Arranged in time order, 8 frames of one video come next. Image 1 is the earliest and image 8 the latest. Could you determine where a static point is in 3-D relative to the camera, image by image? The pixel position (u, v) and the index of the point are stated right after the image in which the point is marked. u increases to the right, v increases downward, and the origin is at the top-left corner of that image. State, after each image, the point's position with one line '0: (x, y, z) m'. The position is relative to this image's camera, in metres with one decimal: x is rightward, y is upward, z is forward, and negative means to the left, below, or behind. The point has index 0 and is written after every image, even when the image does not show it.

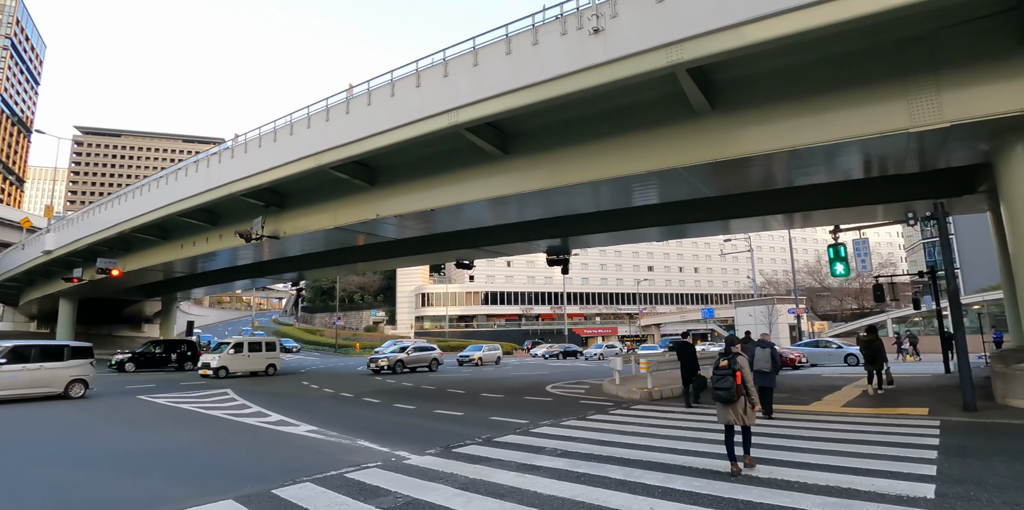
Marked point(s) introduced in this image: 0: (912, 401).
0: (+7.7, -2.8, +10.0) m
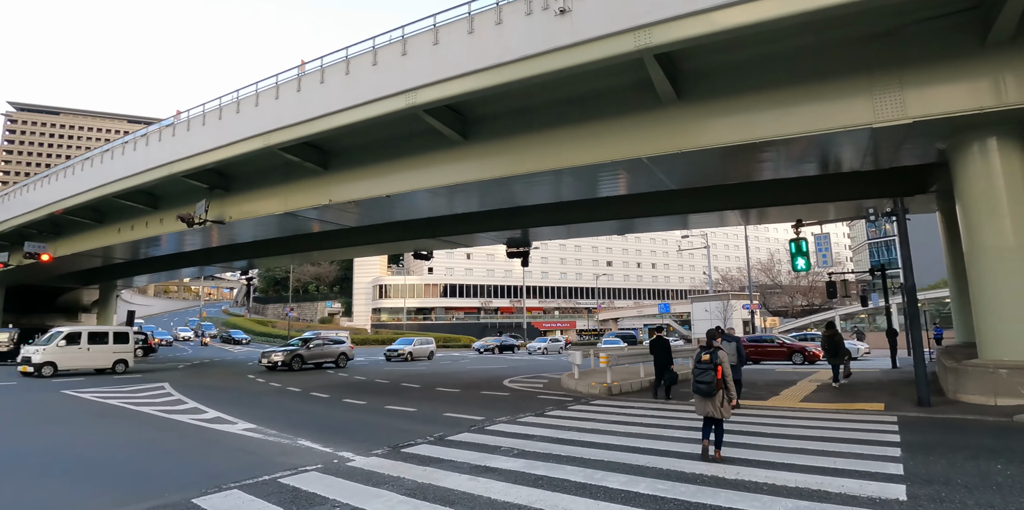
0: (+6.8, -2.7, +10.1) m
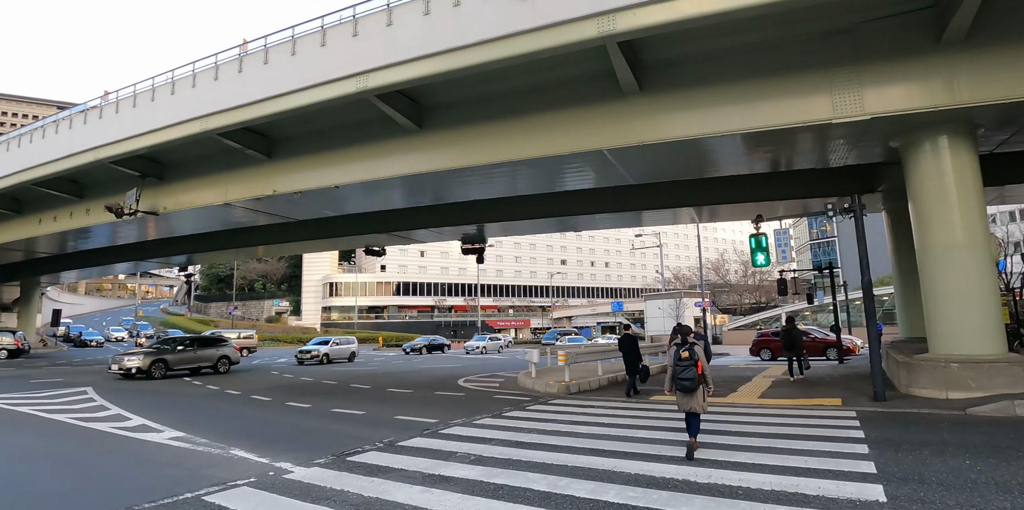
0: (+6.0, -2.7, +10.2) m
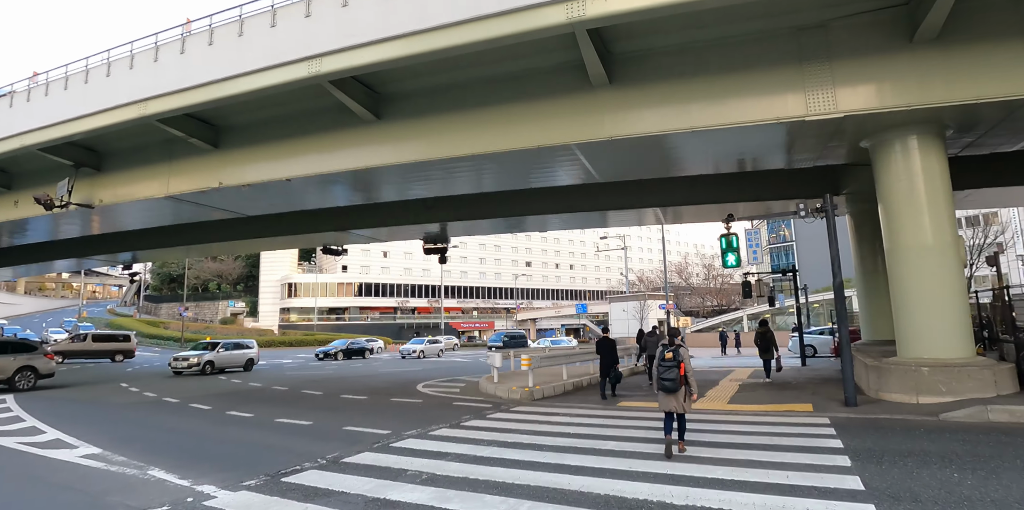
0: (+5.3, -2.7, +9.9) m
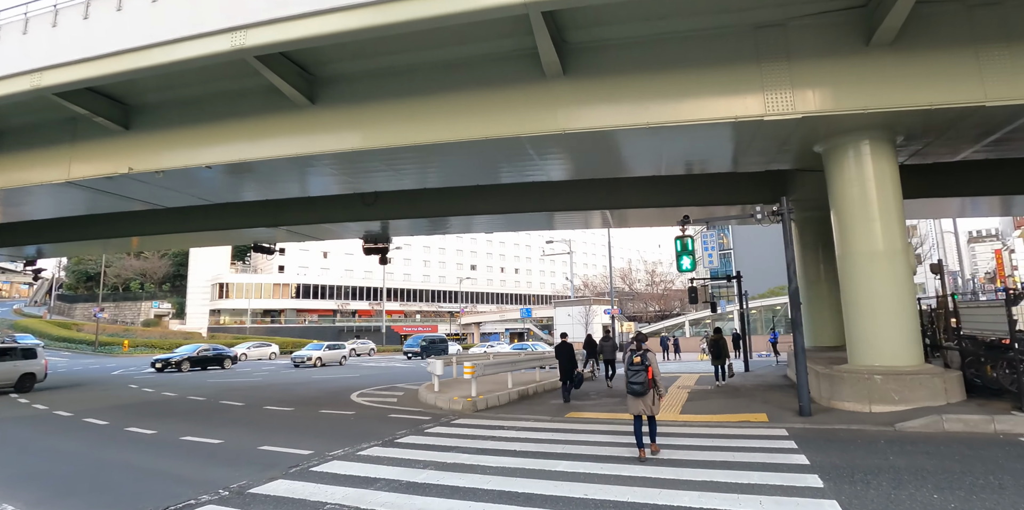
0: (+4.2, -2.8, +9.6) m
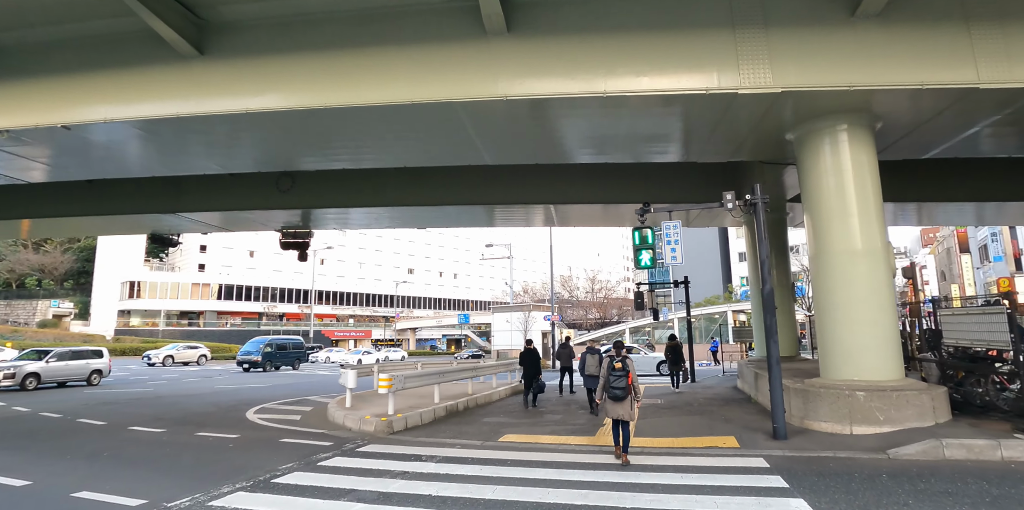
0: (+3.0, -2.7, +8.4) m
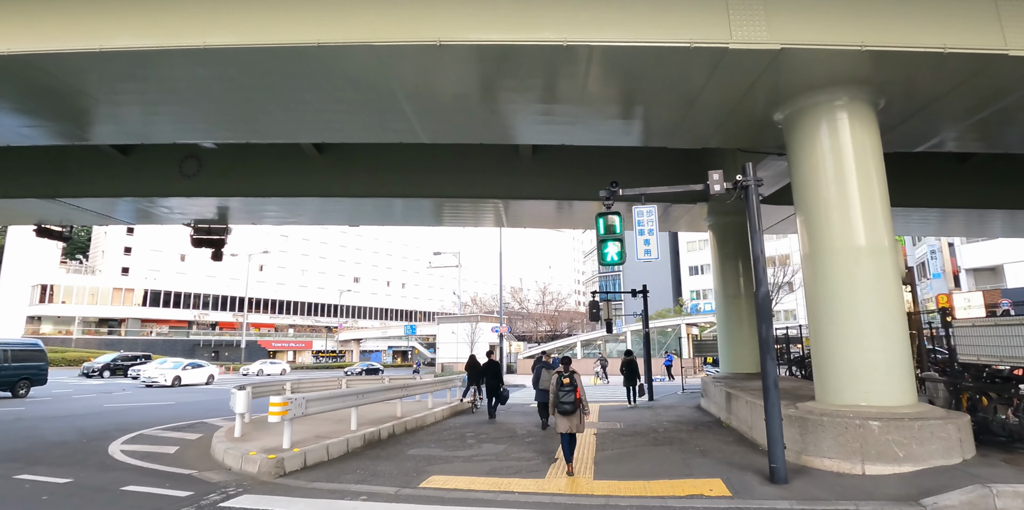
0: (+2.1, -2.7, +6.9) m
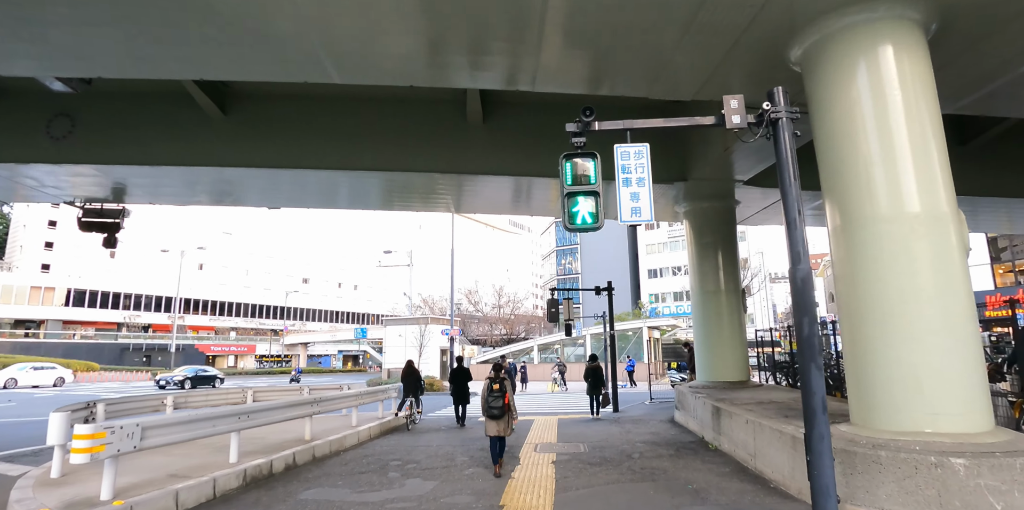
0: (+1.4, -2.4, +5.1) m
